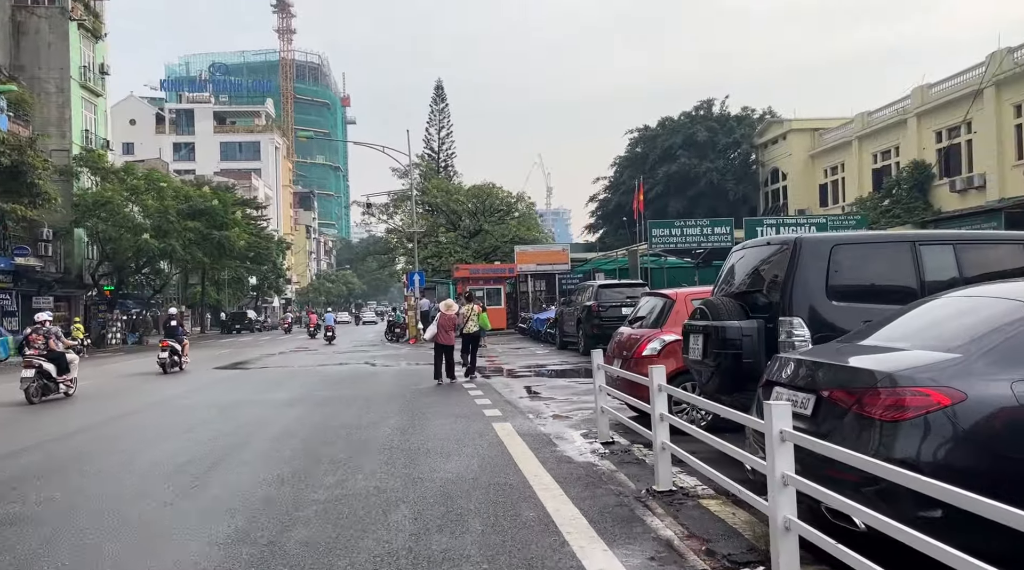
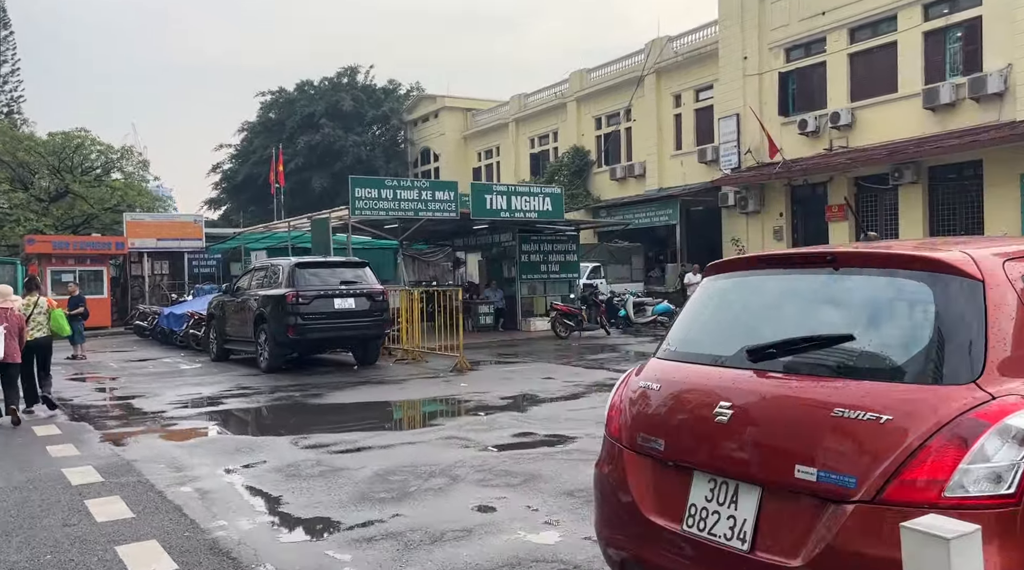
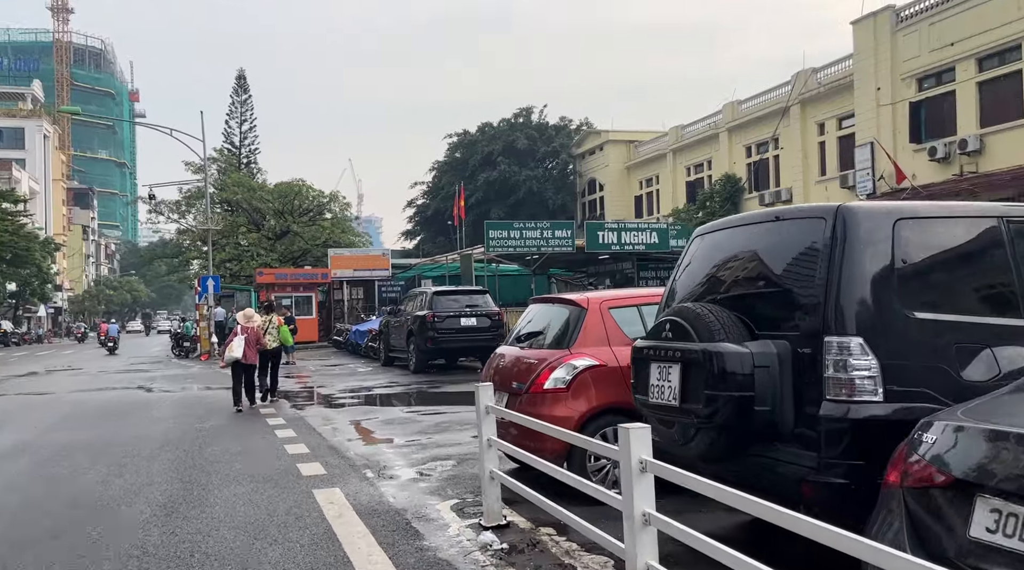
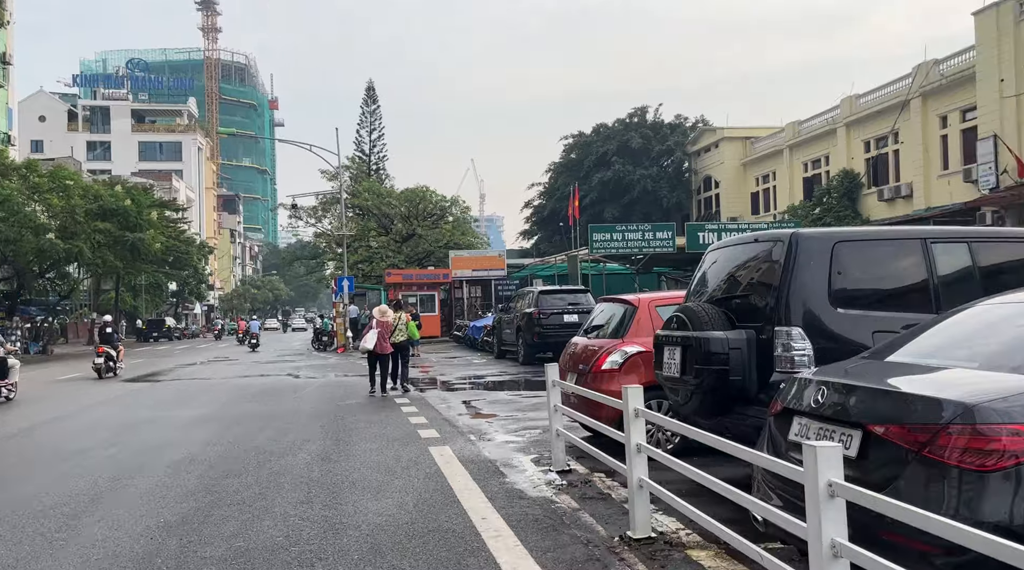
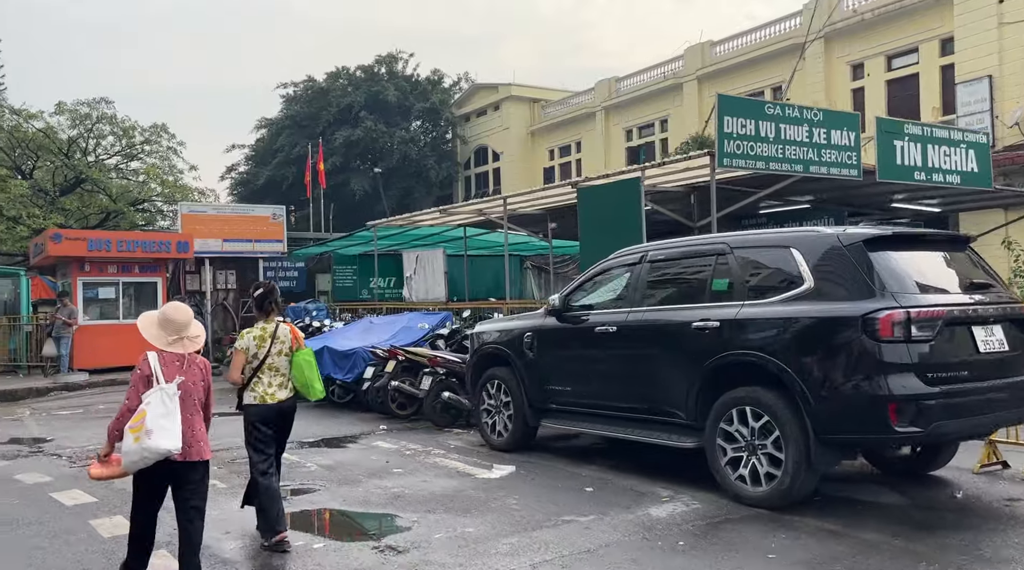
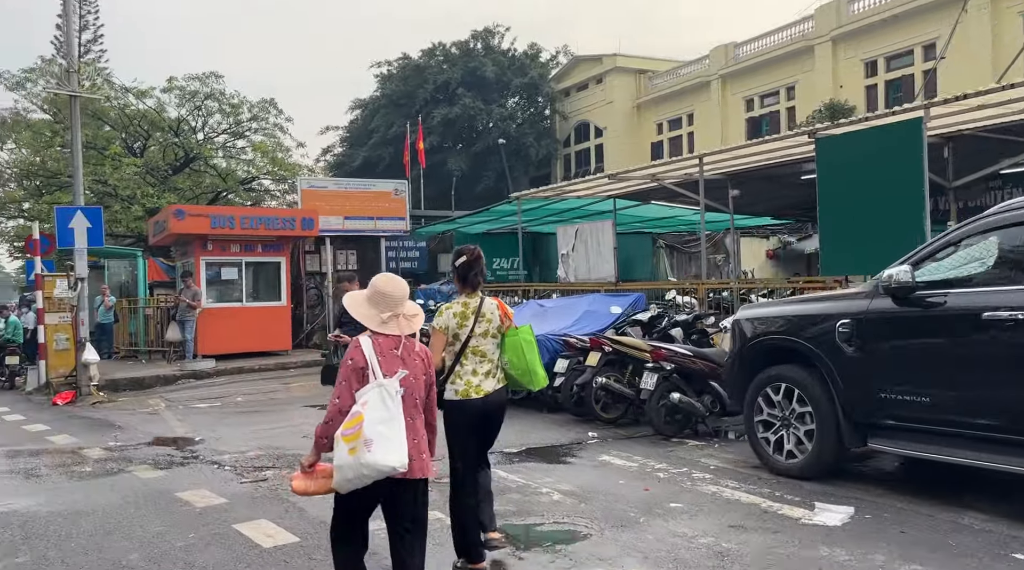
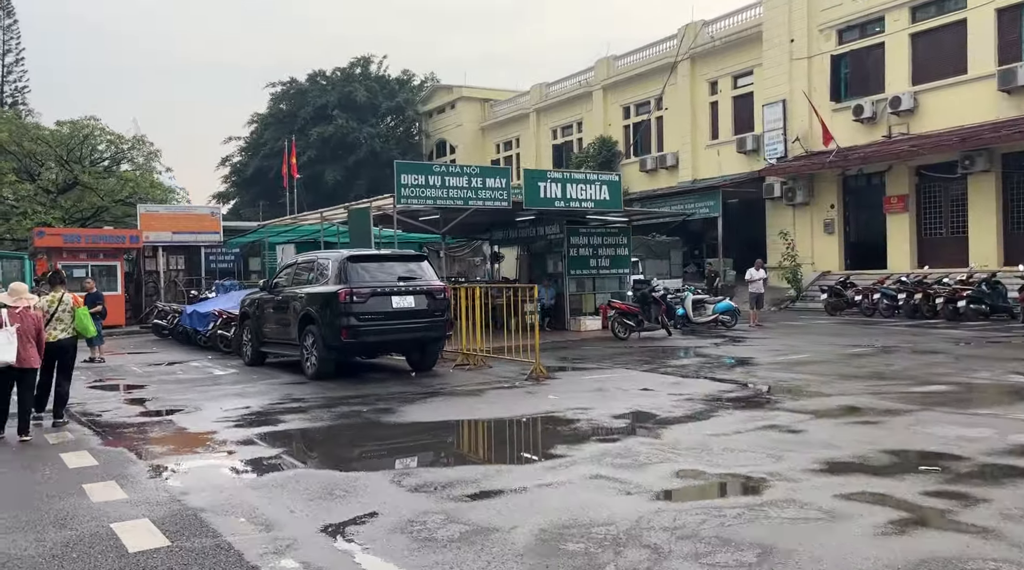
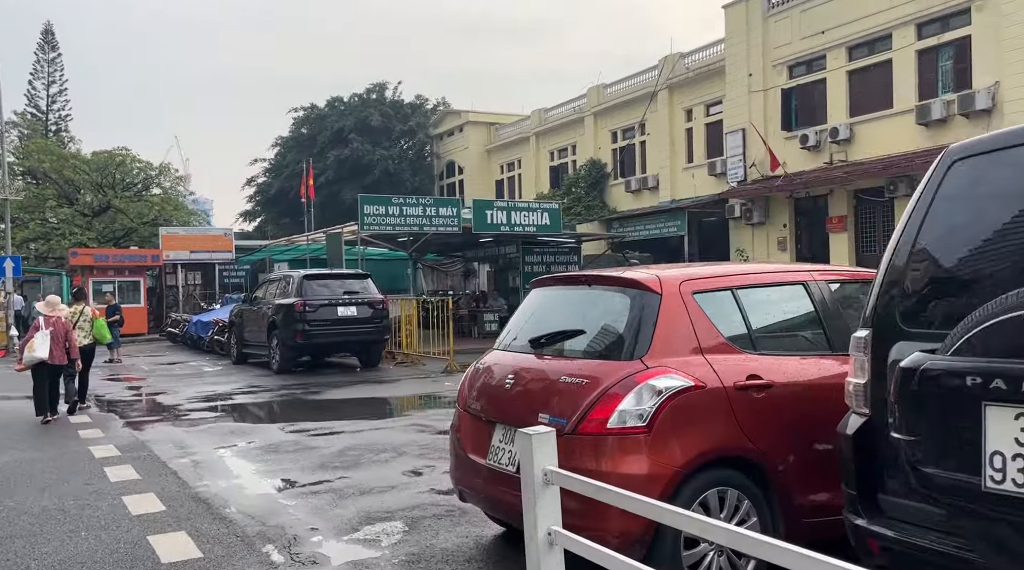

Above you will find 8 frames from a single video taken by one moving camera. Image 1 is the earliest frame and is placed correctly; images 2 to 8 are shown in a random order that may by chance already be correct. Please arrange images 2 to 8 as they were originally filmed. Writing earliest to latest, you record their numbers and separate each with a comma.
4, 3, 8, 2, 7, 5, 6
